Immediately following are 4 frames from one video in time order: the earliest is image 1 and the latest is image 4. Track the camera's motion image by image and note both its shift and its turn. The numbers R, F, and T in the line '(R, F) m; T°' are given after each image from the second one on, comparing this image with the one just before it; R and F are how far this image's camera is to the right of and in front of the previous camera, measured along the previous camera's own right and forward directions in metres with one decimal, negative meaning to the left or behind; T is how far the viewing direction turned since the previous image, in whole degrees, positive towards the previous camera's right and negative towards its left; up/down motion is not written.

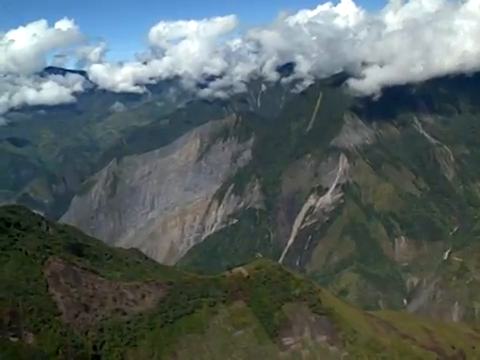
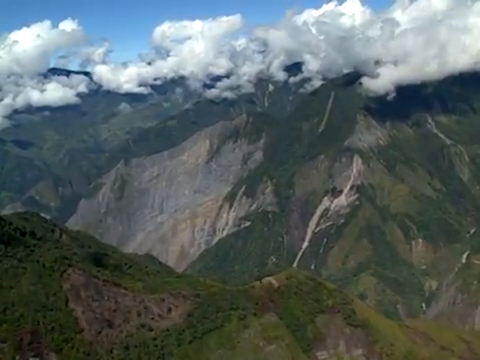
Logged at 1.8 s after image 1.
(-5.2, +10.3) m; 0°
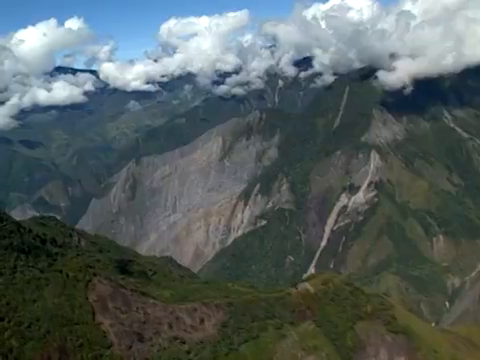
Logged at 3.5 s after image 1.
(-4.9, +9.4) m; 0°
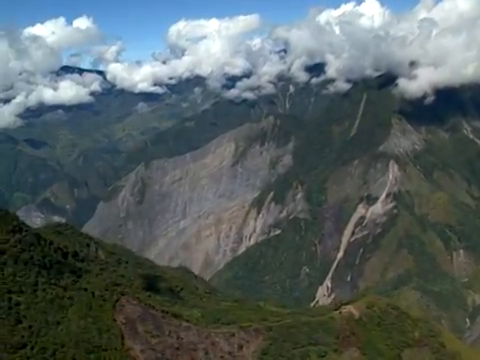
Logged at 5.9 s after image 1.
(-6.8, +13.0) m; 0°
